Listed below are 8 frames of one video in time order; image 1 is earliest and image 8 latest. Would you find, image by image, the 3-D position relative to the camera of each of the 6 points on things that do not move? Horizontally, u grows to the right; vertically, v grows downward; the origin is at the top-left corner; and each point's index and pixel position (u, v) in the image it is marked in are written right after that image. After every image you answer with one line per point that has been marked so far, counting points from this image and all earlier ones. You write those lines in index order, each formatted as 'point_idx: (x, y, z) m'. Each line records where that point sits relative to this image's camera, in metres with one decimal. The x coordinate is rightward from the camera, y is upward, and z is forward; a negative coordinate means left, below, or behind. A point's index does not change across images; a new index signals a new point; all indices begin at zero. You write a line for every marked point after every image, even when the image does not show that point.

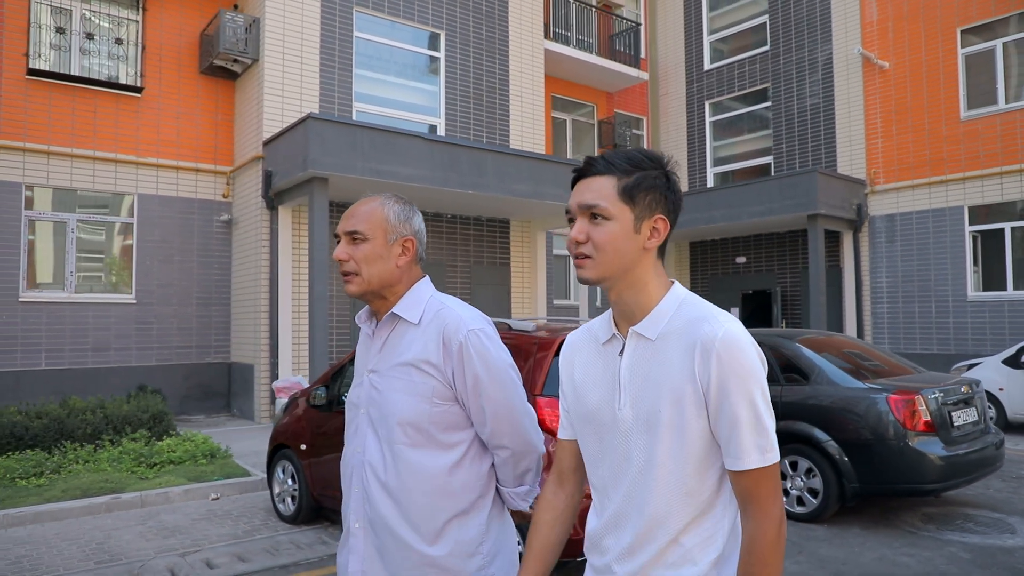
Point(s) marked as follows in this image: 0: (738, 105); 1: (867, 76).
0: (+4.8, +3.9, +15.8) m
1: (+6.5, +3.9, +13.5) m
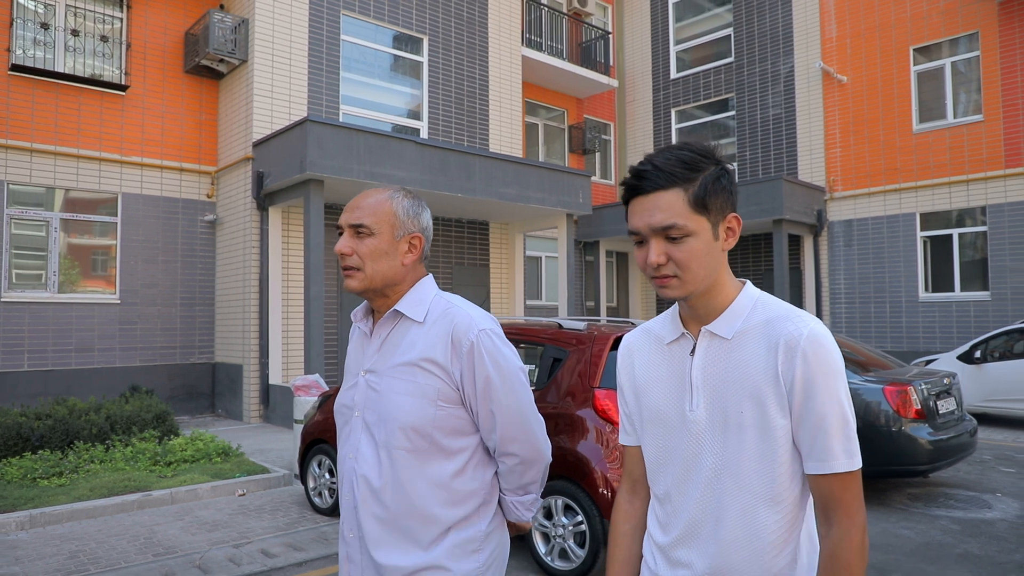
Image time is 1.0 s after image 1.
0: (+4.3, +3.9, +16.5) m
1: (+6.1, +3.9, +14.3) m
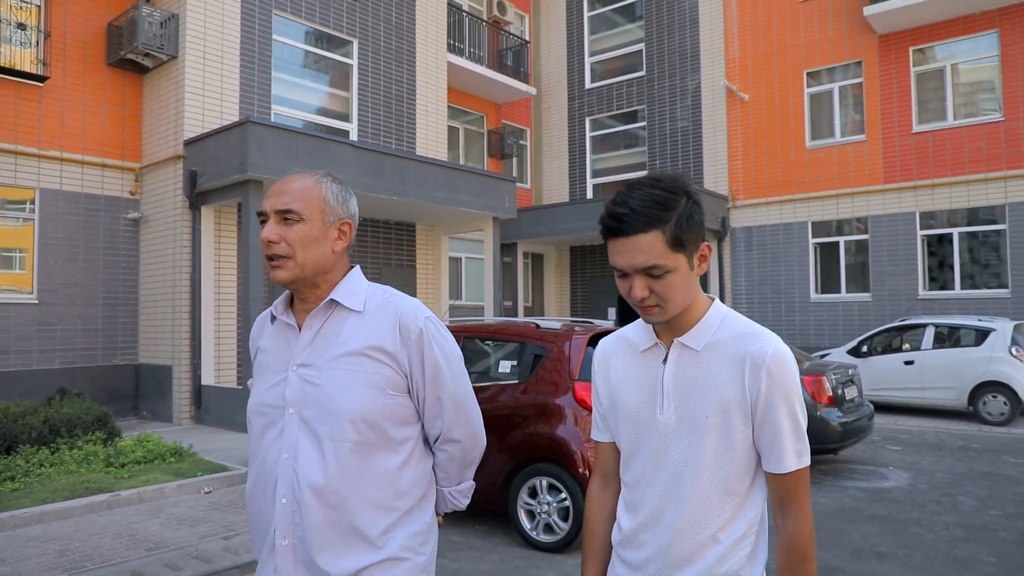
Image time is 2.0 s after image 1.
0: (+2.4, +3.9, +17.4) m
1: (+4.6, +3.8, +15.4) m
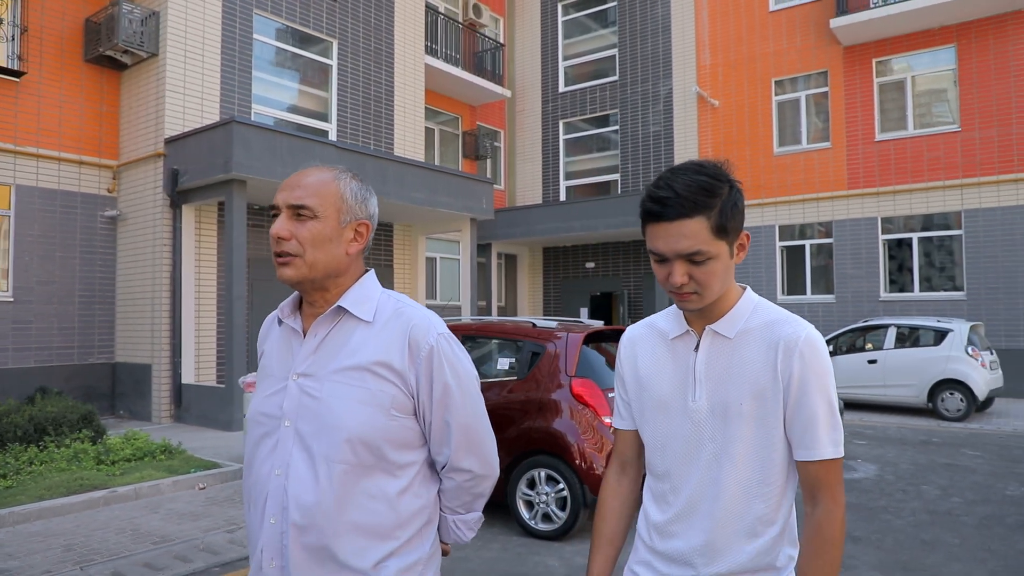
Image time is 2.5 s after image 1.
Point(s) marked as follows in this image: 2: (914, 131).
0: (+1.8, +3.9, +17.7) m
1: (+4.1, +3.8, +15.9) m
2: (+7.5, +2.9, +13.8) m
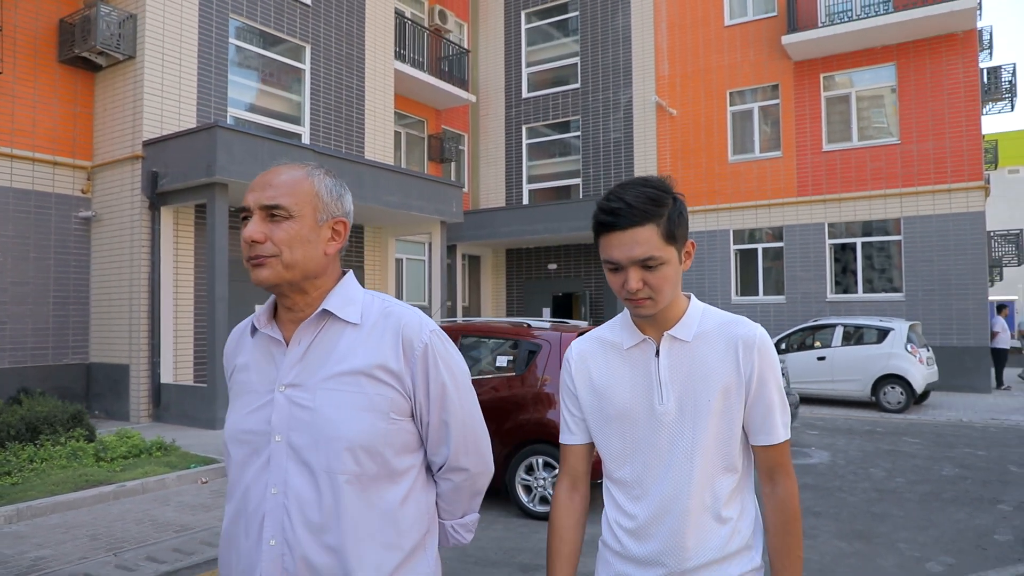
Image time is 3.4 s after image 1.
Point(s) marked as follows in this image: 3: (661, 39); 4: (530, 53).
0: (+1.0, +3.9, +18.2) m
1: (+3.3, +3.8, +16.6) m
2: (+6.9, +2.9, +14.7) m
3: (+3.4, +5.6, +16.7) m
4: (+0.4, +6.0, +18.6) m
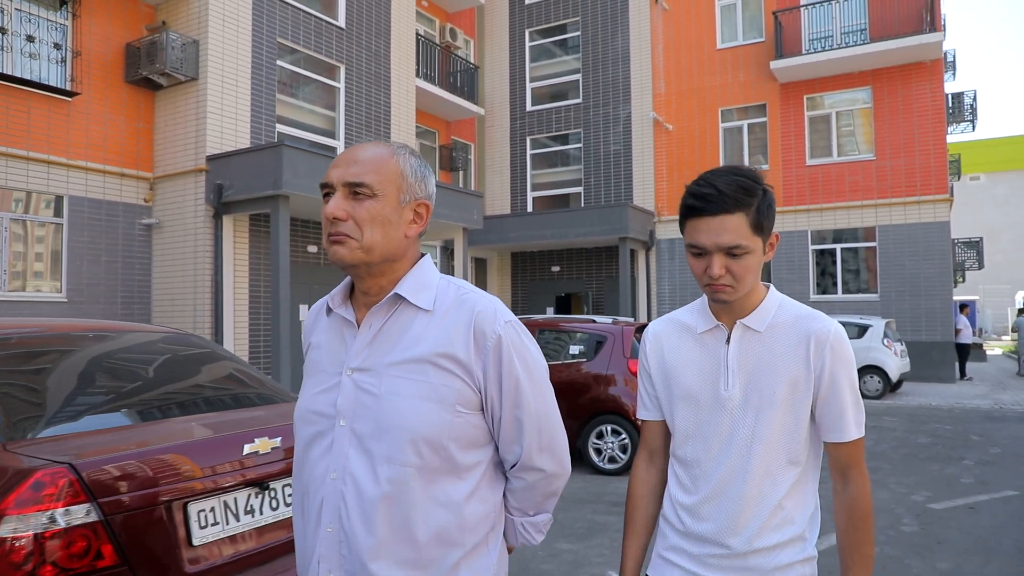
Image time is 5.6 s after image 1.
0: (+1.1, +3.8, +19.6) m
1: (+3.5, +3.8, +18.0) m
2: (+7.2, +2.9, +16.3) m
3: (+3.6, +5.6, +18.1) m
4: (+0.6, +5.9, +19.9) m
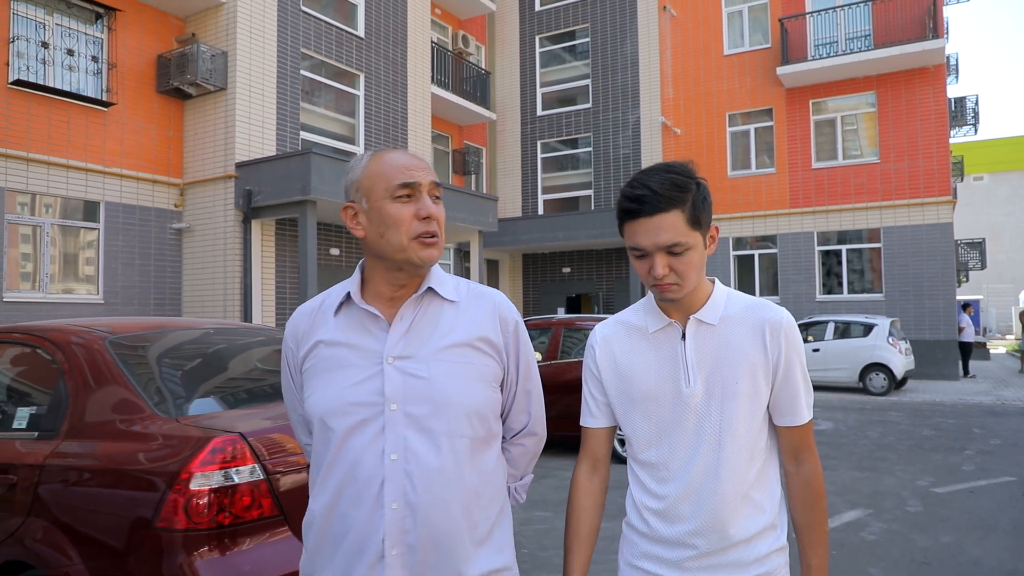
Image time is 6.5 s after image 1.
0: (+1.4, +3.8, +20.0) m
1: (+3.8, +3.8, +18.4) m
2: (+7.5, +2.9, +16.7) m
3: (+3.9, +5.6, +18.5) m
4: (+0.9, +5.9, +20.4) m
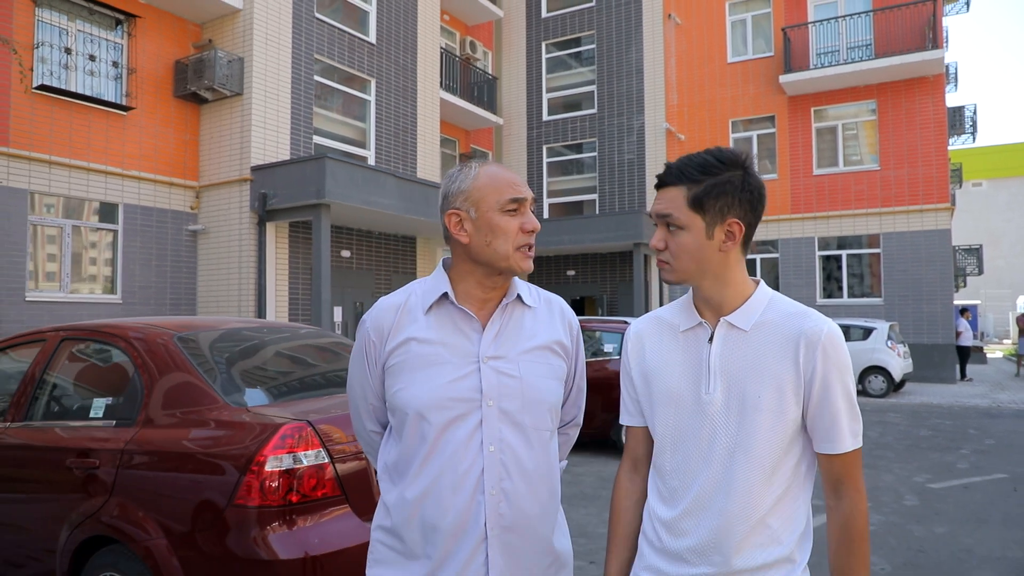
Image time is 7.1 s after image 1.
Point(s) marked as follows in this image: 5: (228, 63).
0: (+1.6, +3.8, +20.3) m
1: (+4.0, +3.7, +18.7) m
2: (+7.6, +2.8, +17.0) m
3: (+4.0, +5.5, +18.8) m
4: (+1.0, +5.9, +20.7) m
5: (-4.7, +3.7, +12.3) m
